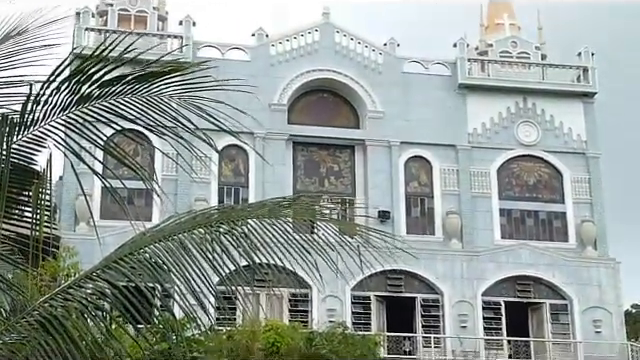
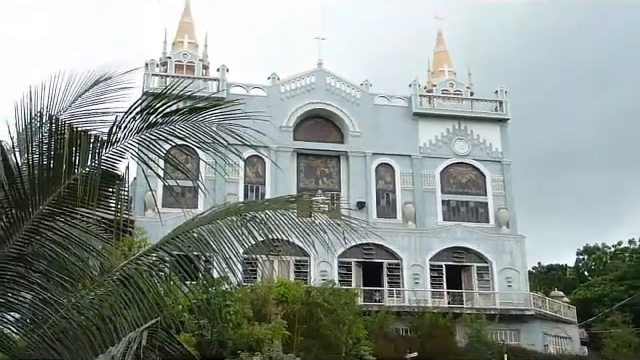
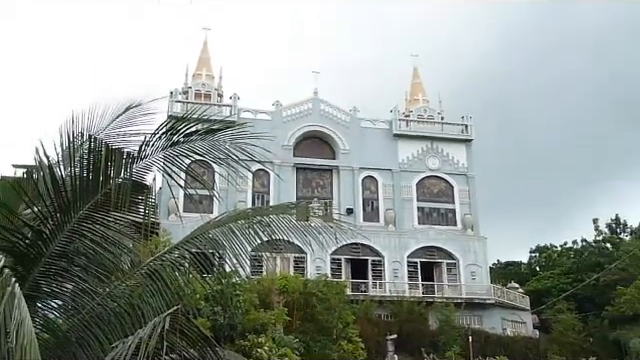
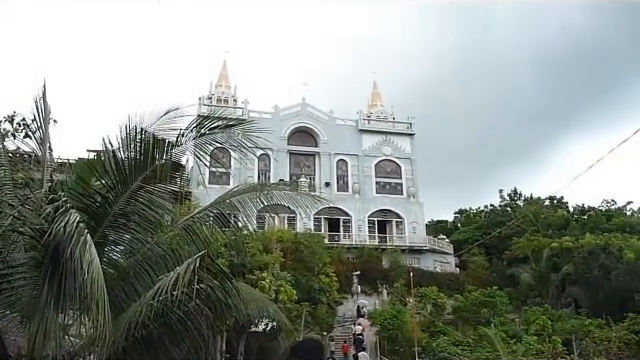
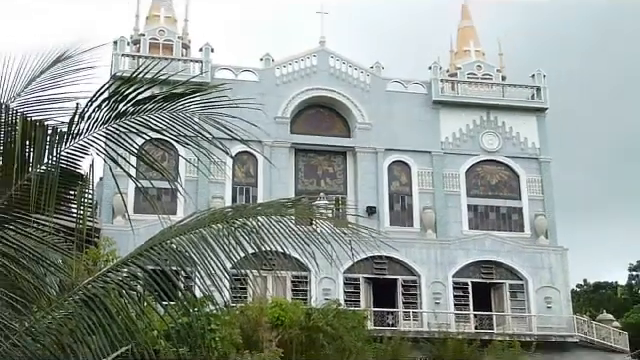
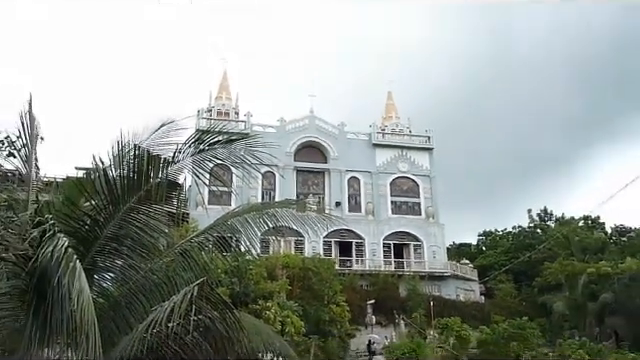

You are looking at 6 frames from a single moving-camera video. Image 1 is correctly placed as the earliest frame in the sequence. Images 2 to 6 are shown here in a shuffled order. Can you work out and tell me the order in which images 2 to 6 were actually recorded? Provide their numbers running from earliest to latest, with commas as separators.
5, 2, 3, 6, 4
